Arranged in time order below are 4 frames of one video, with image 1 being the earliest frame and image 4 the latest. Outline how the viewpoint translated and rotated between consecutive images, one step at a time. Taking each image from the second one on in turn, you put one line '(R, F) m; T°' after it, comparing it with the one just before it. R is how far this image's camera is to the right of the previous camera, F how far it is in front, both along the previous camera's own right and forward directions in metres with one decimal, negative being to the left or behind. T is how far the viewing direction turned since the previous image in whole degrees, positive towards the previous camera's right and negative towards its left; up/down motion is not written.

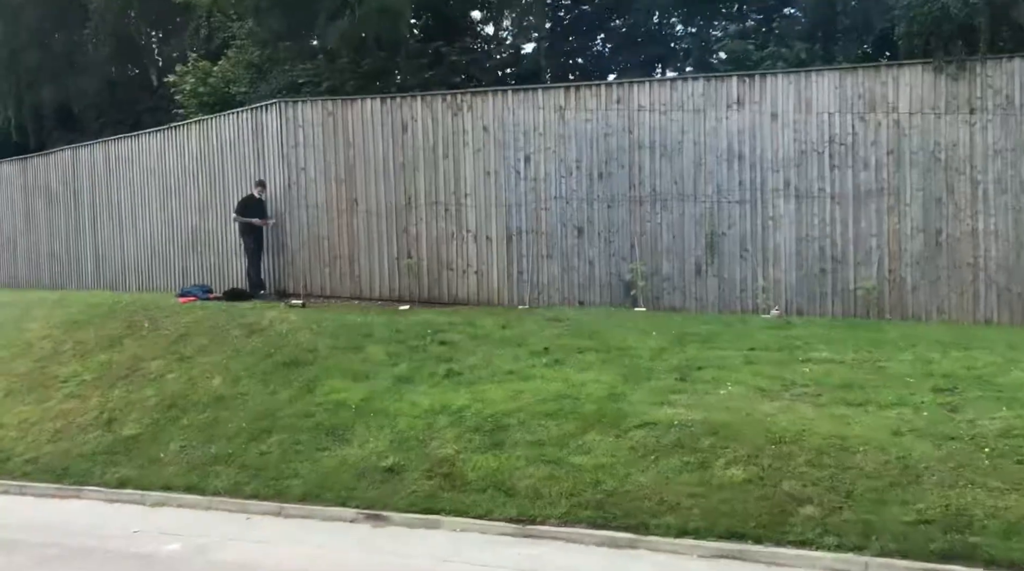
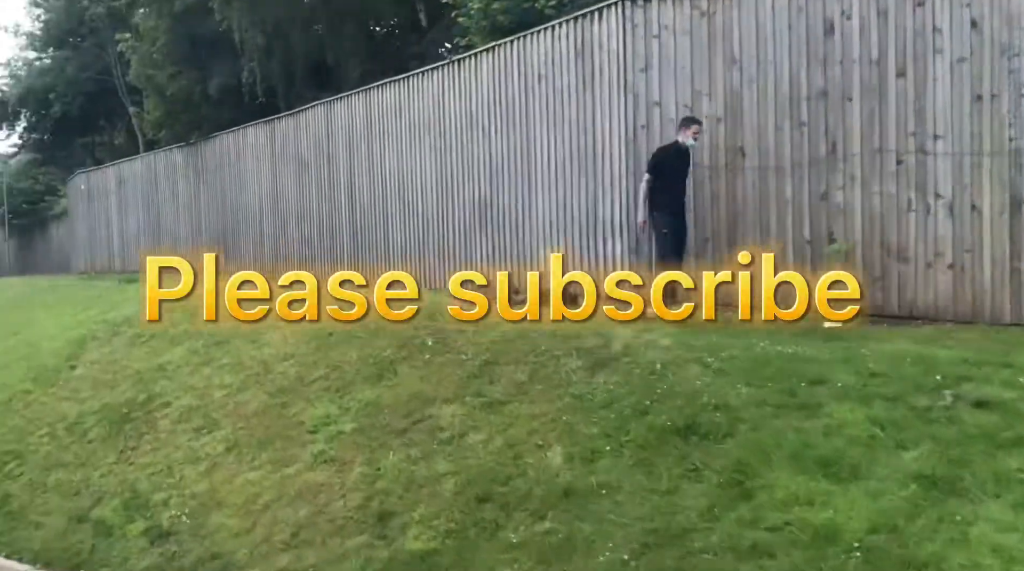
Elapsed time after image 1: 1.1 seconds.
(-1.9, +4.4) m; -13°
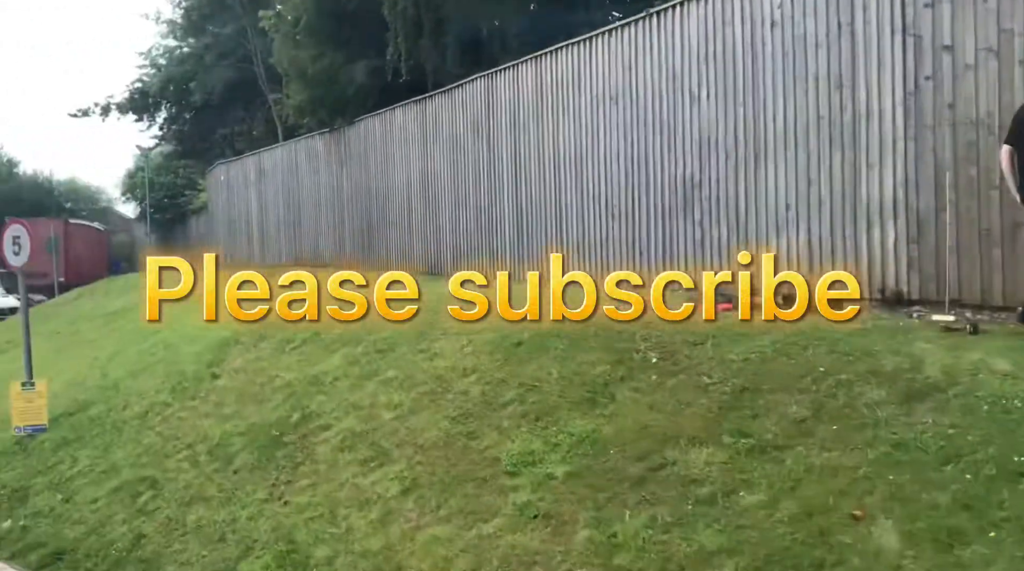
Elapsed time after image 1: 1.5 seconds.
(-0.7, +1.6) m; -7°
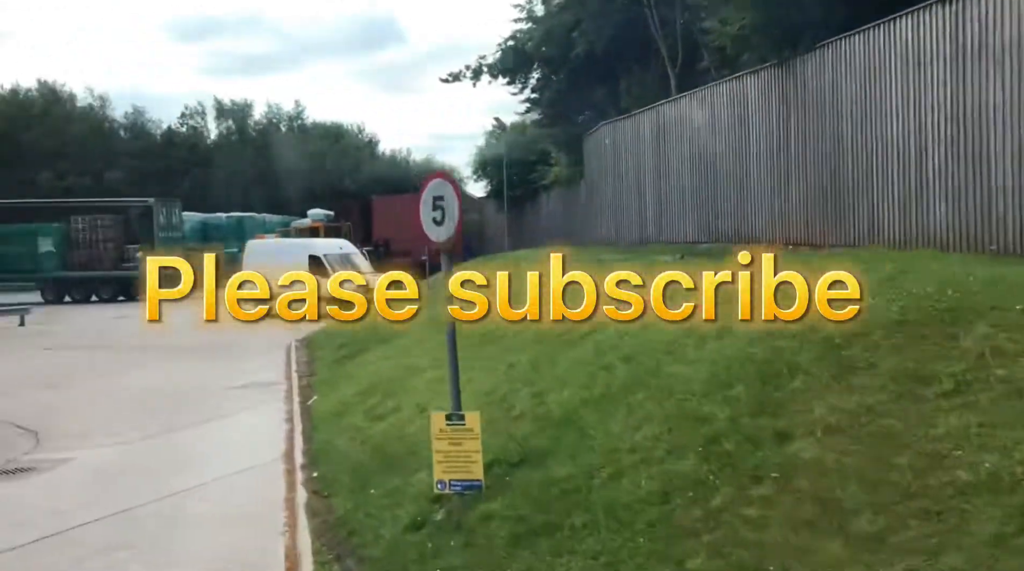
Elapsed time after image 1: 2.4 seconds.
(-2.3, +3.7) m; -18°
